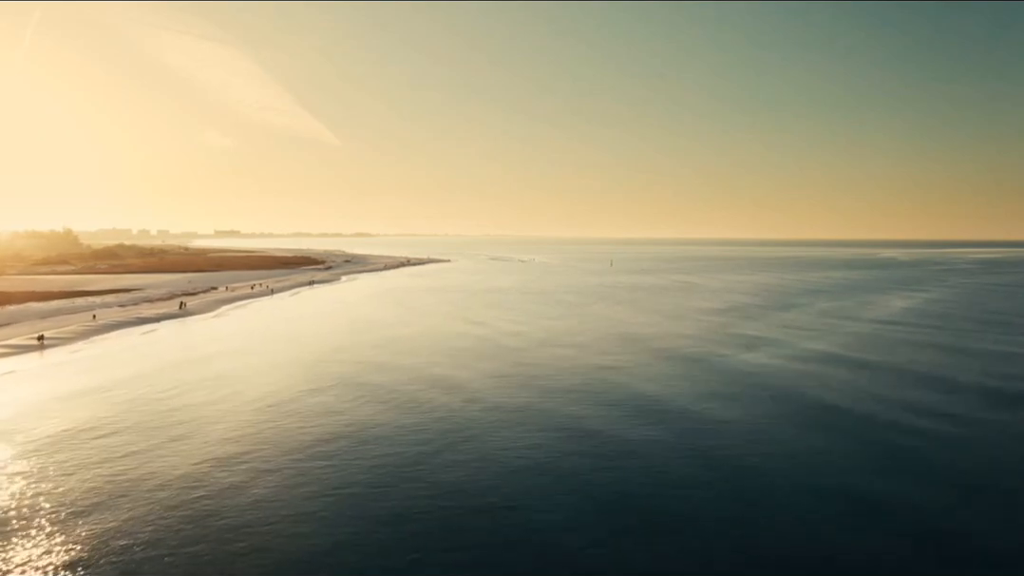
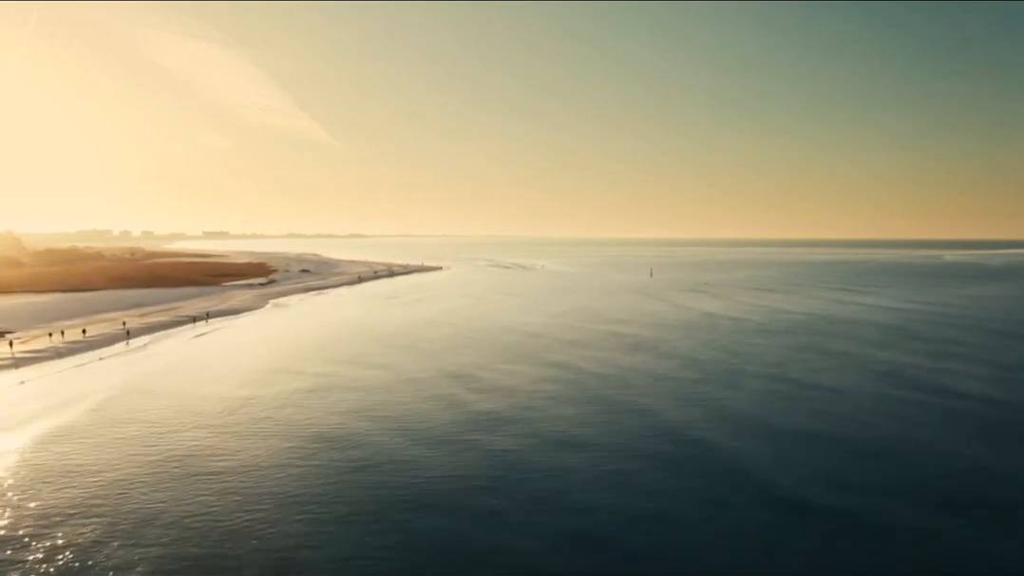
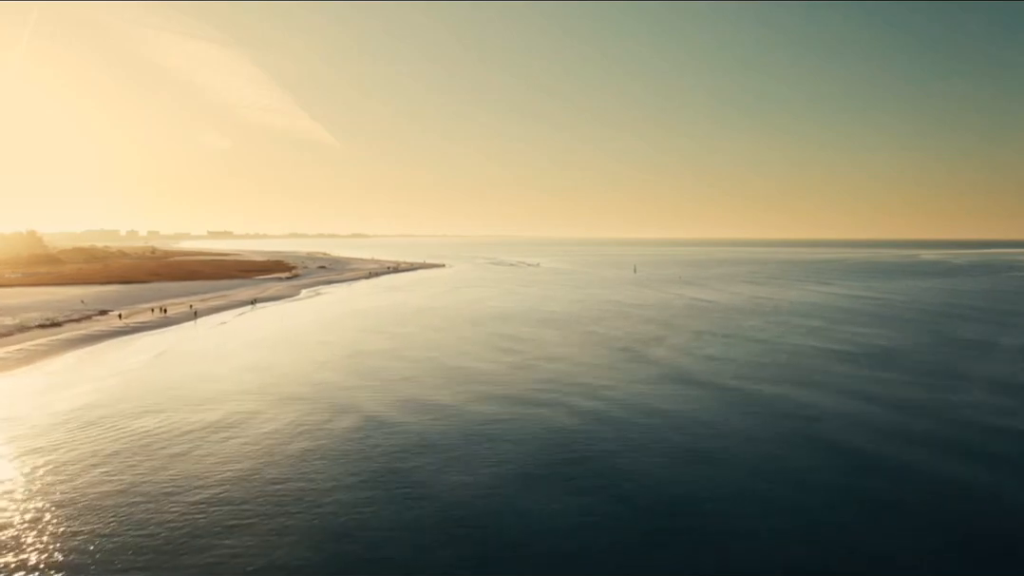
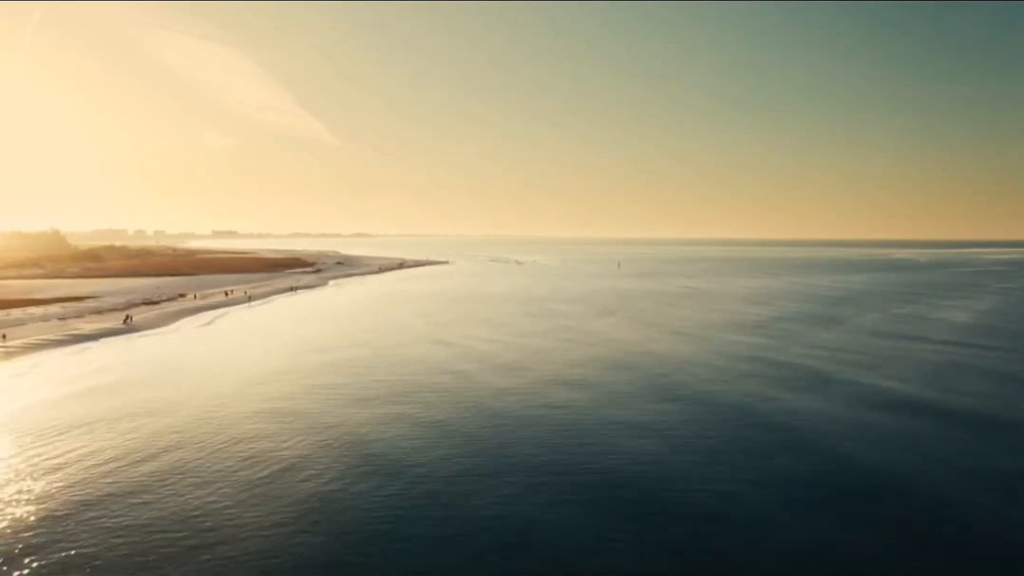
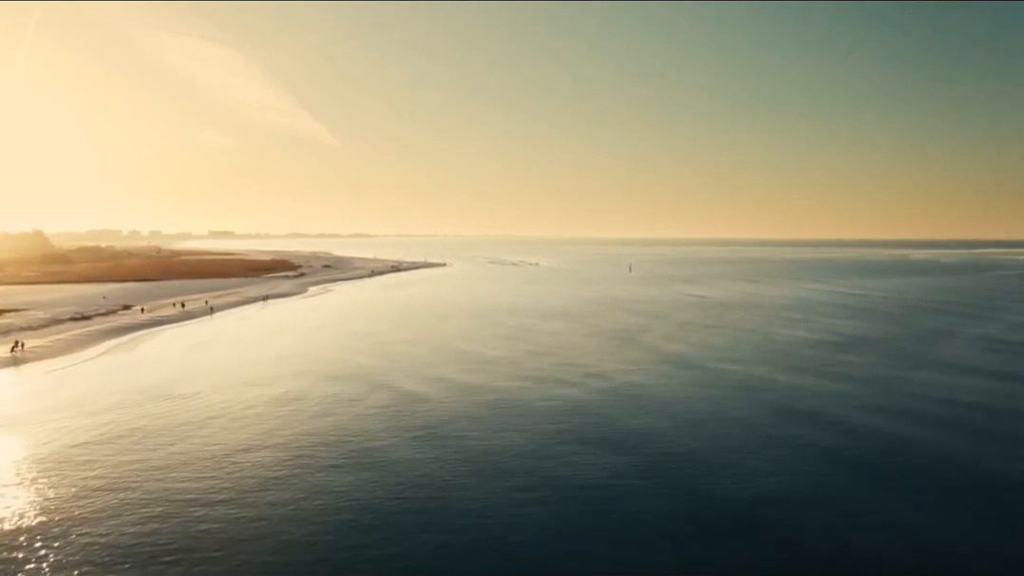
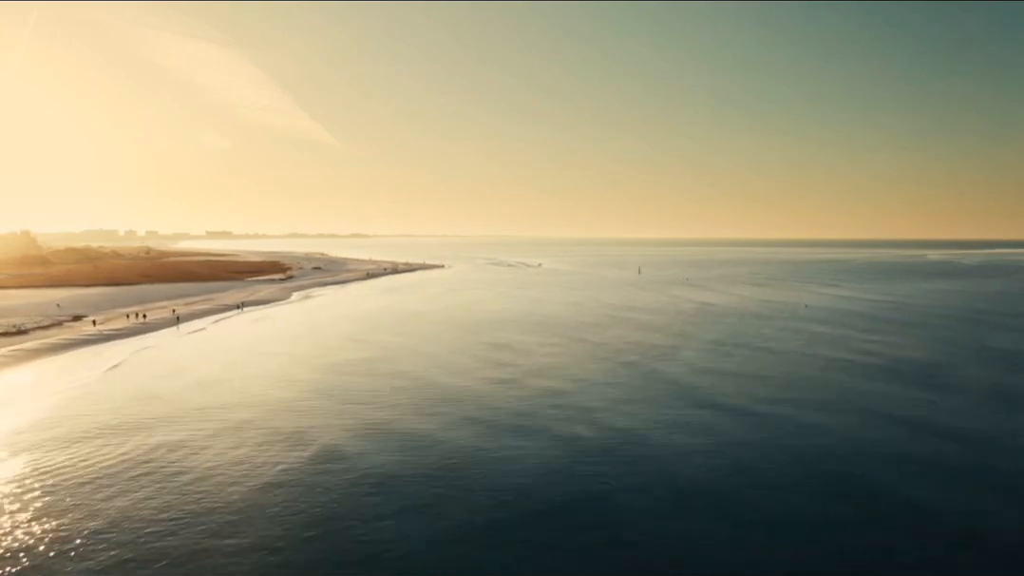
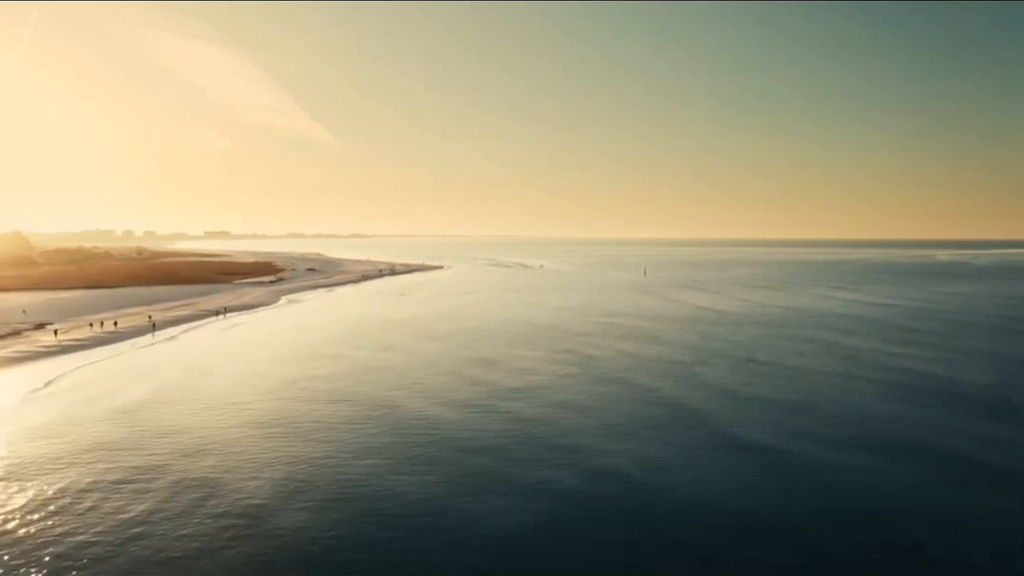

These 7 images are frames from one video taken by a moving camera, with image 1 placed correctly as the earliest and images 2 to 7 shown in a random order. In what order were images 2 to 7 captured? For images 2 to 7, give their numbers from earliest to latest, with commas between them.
4, 5, 3, 6, 7, 2
